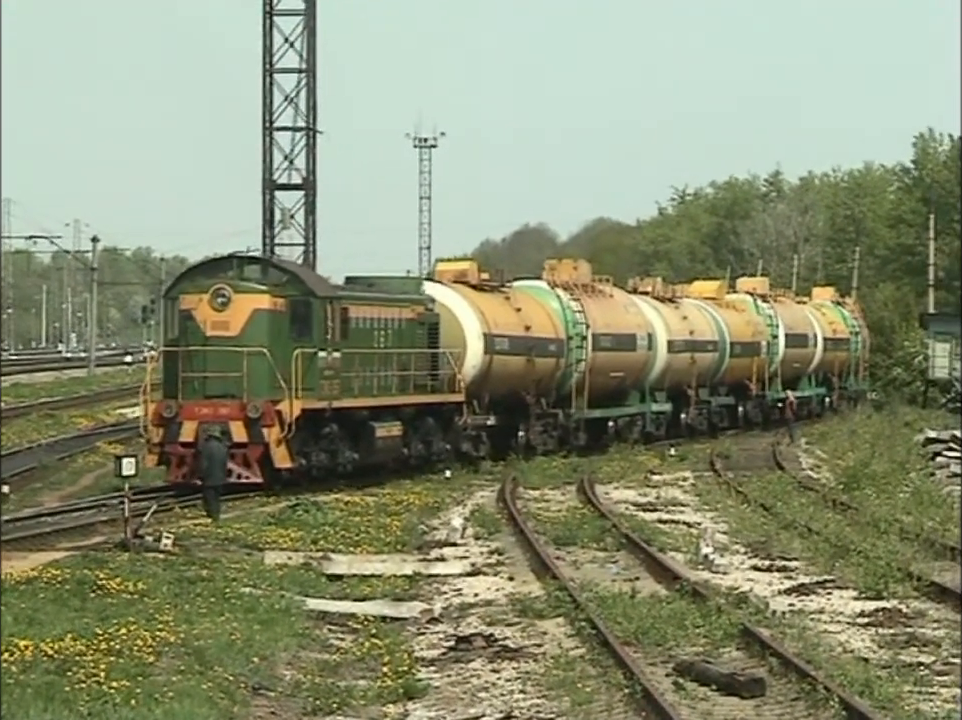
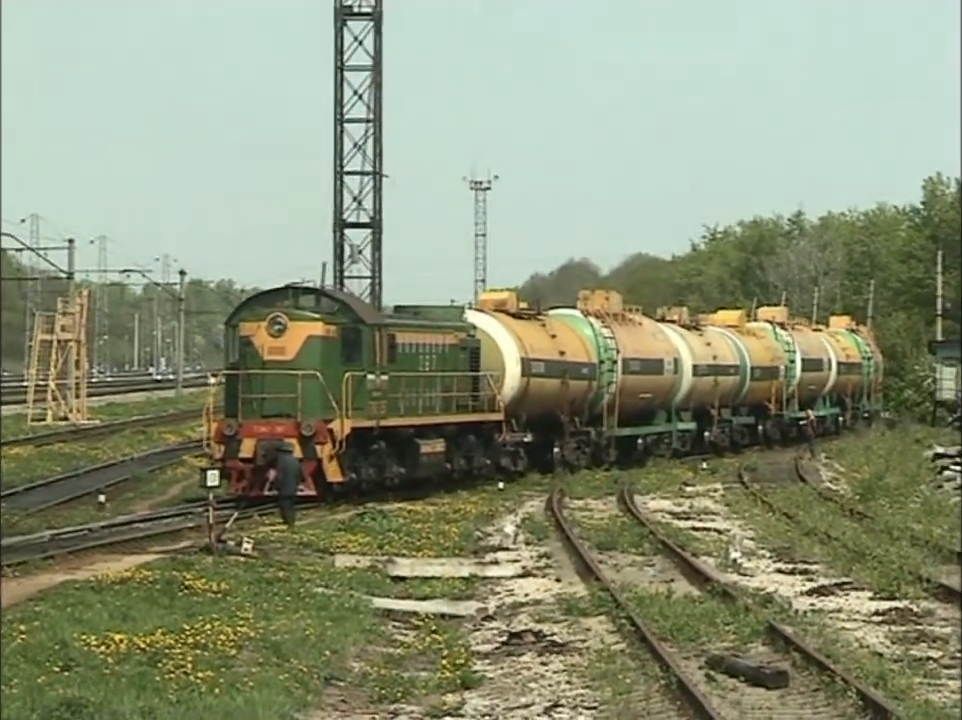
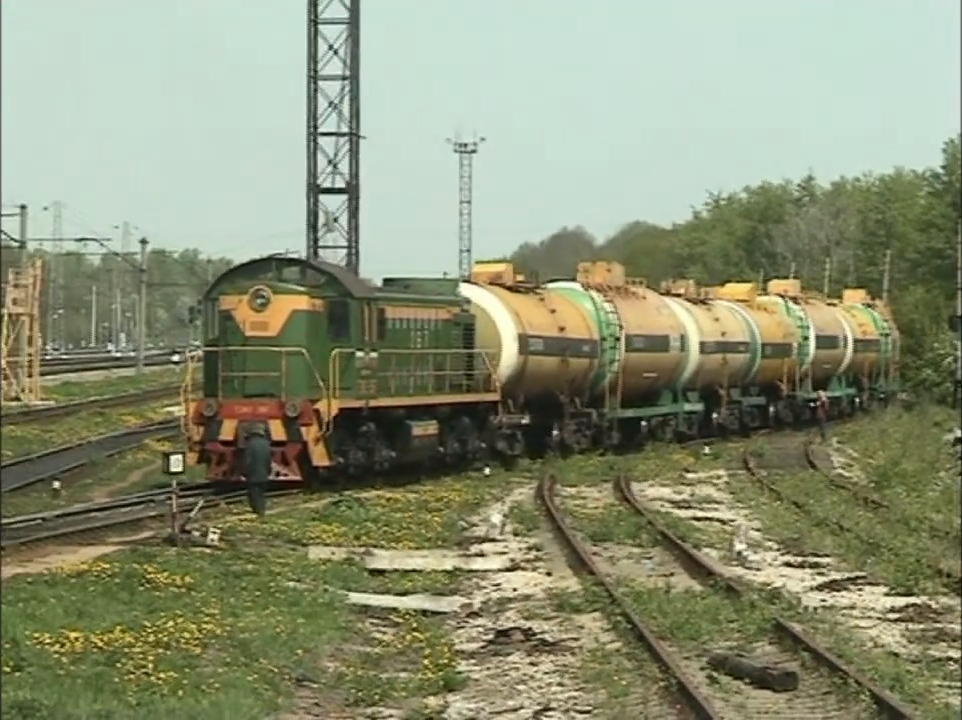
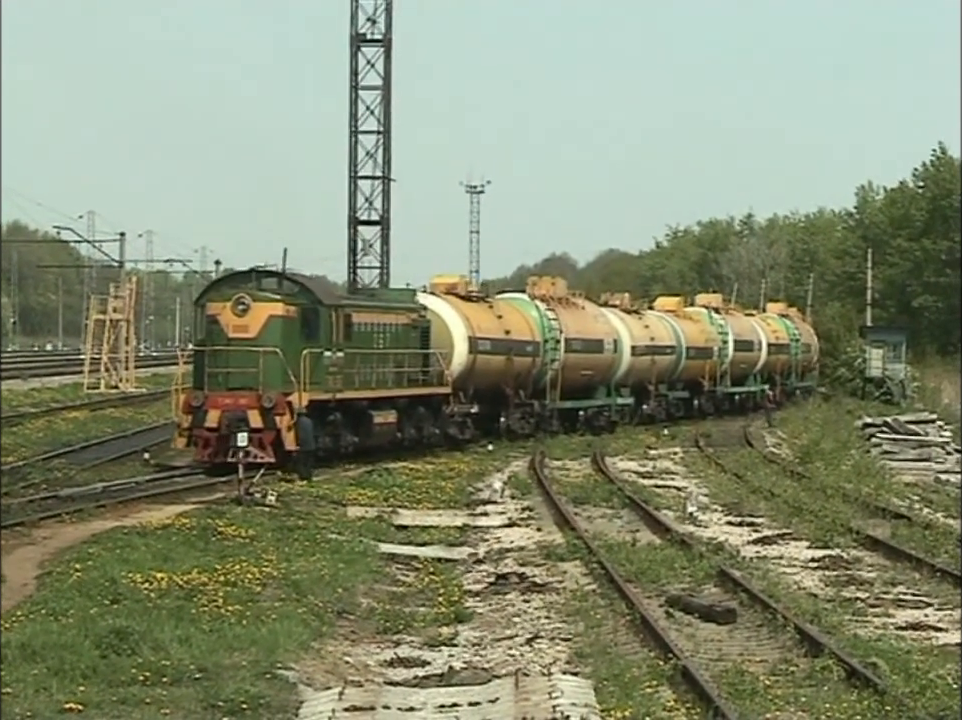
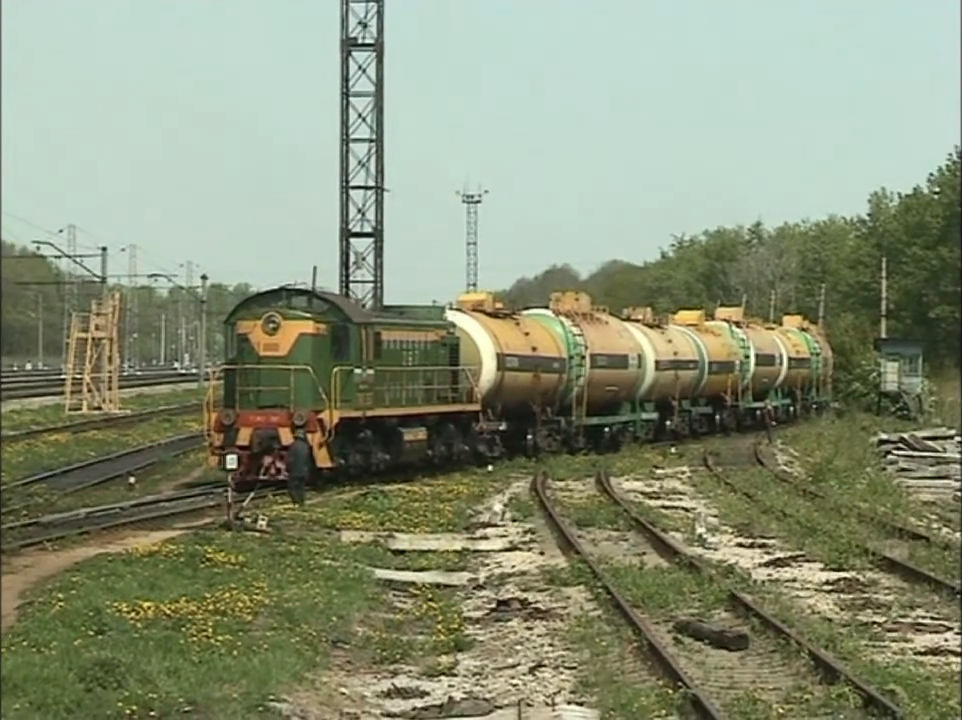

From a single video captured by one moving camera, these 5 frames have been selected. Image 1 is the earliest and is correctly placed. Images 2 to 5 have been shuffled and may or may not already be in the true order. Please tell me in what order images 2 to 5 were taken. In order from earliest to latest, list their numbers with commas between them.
3, 2, 5, 4
